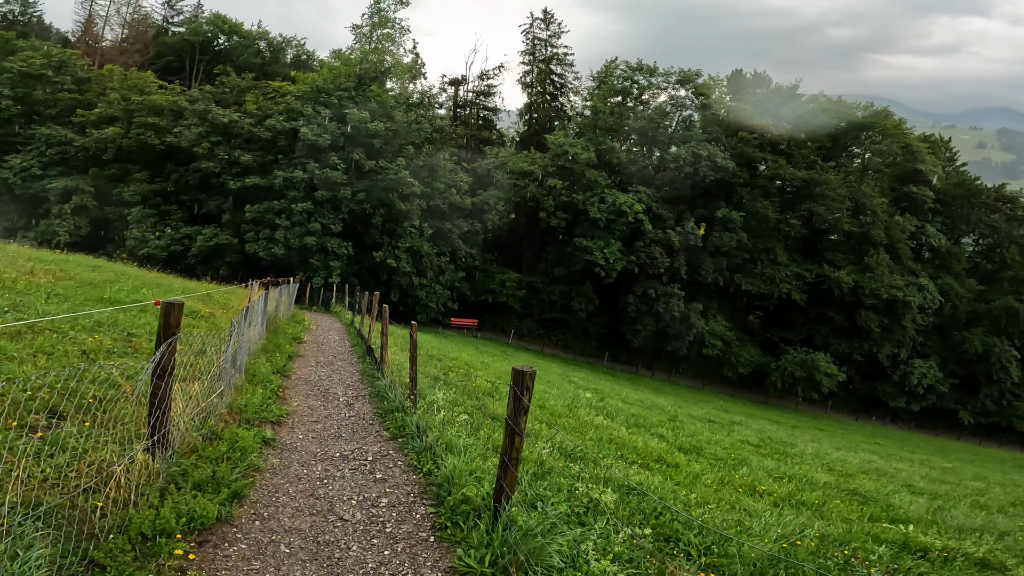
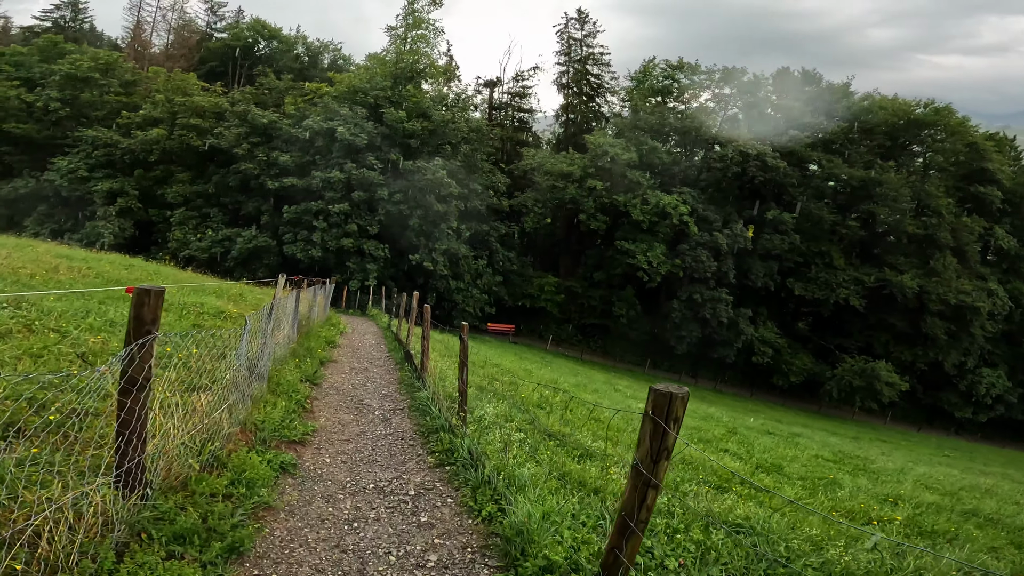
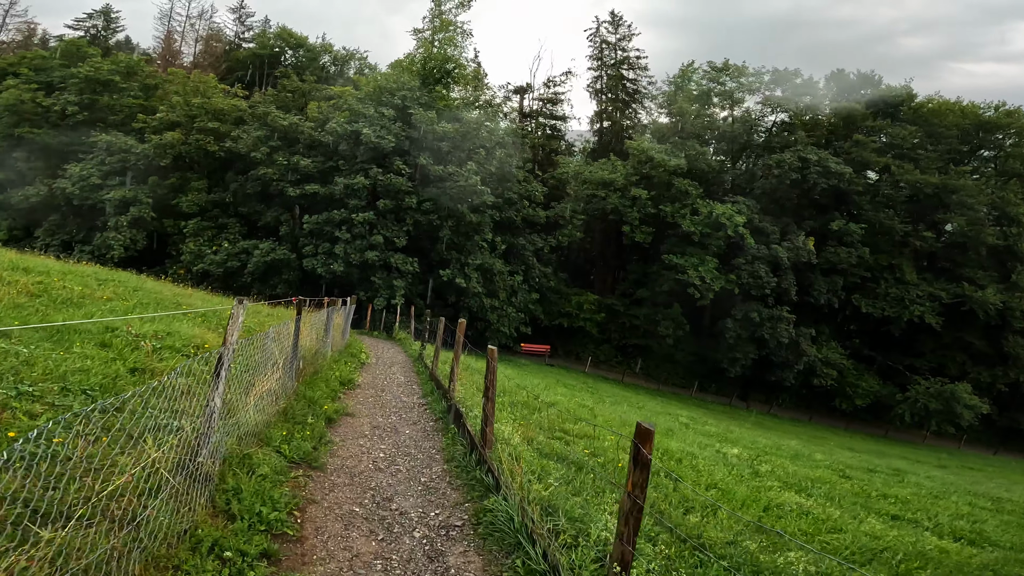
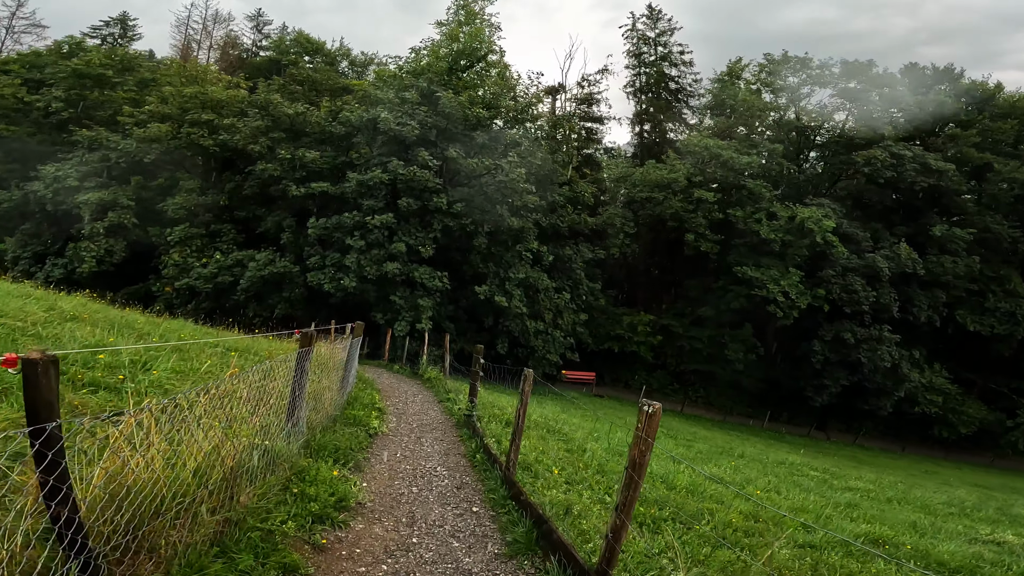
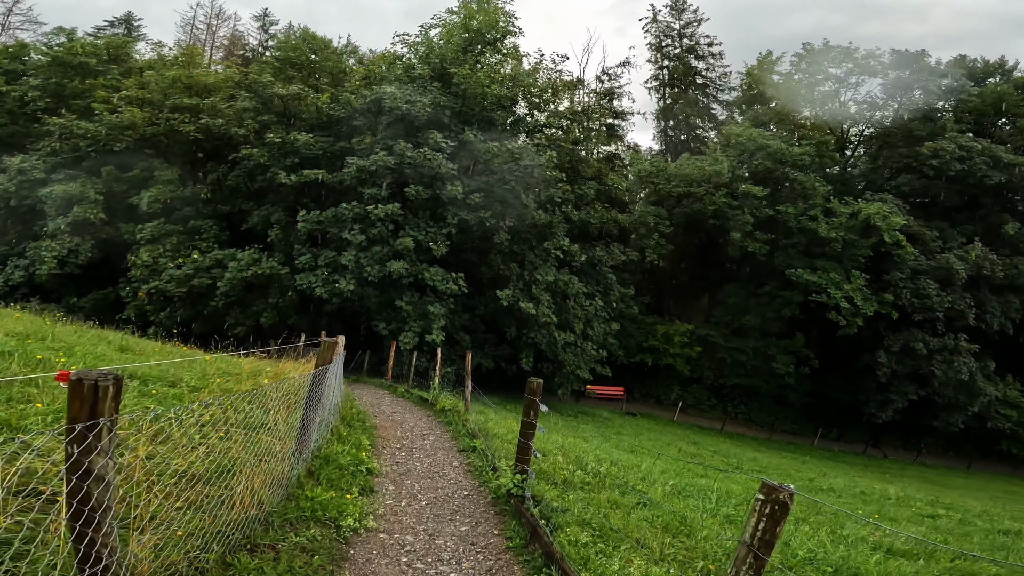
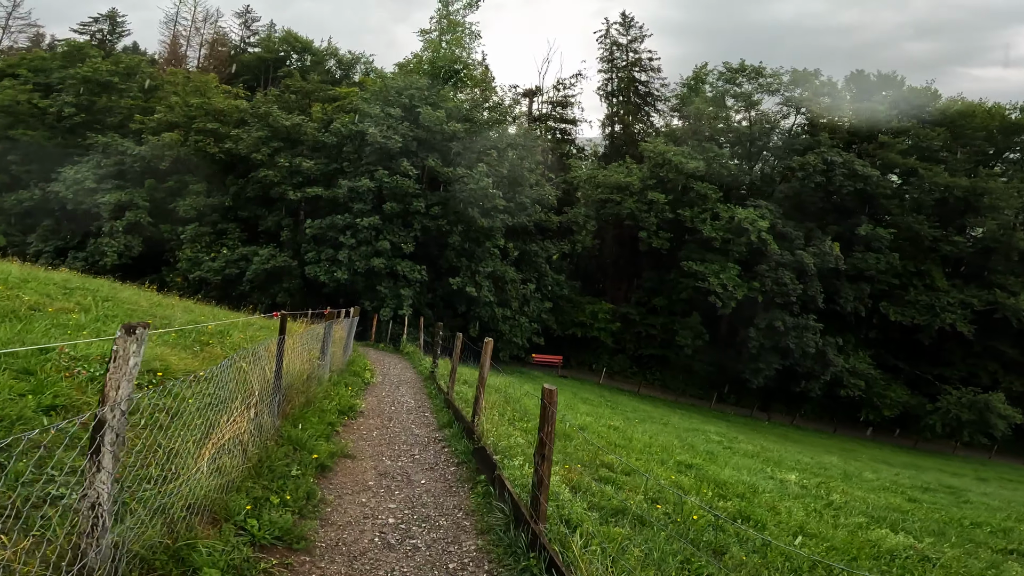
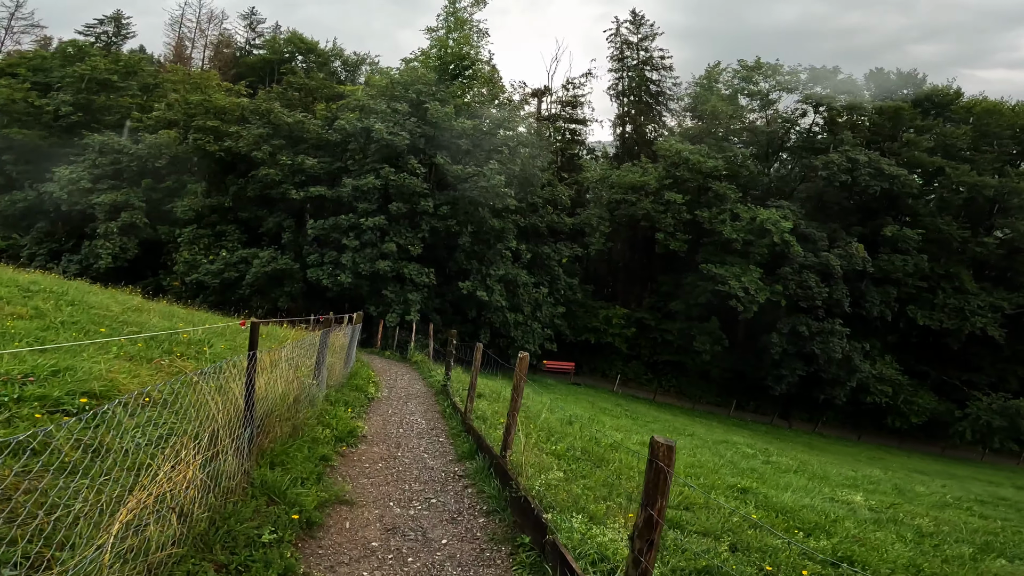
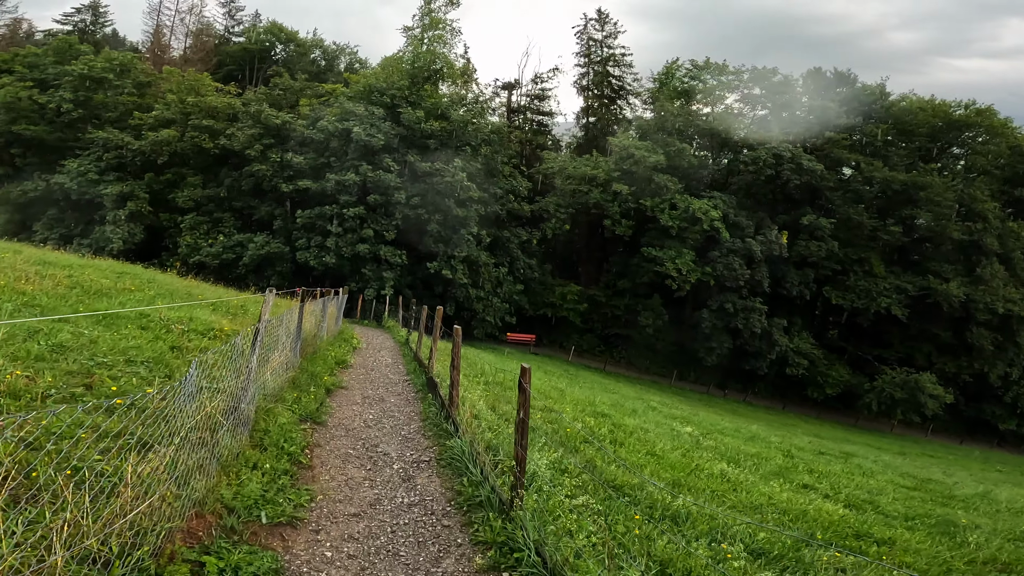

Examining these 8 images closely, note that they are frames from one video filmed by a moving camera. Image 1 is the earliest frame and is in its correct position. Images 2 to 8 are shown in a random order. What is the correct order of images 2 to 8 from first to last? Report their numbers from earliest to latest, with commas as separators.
2, 8, 3, 6, 7, 4, 5
